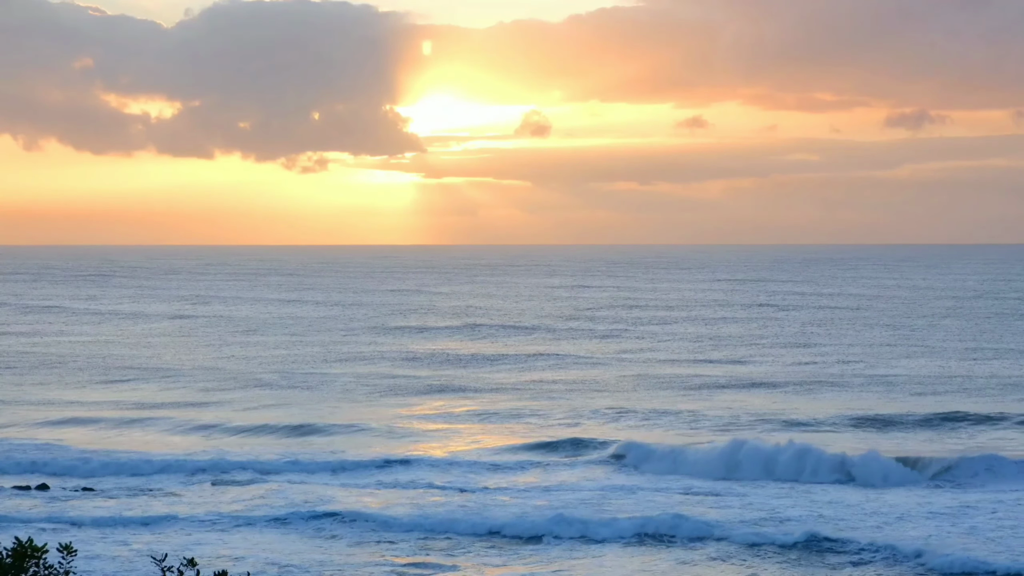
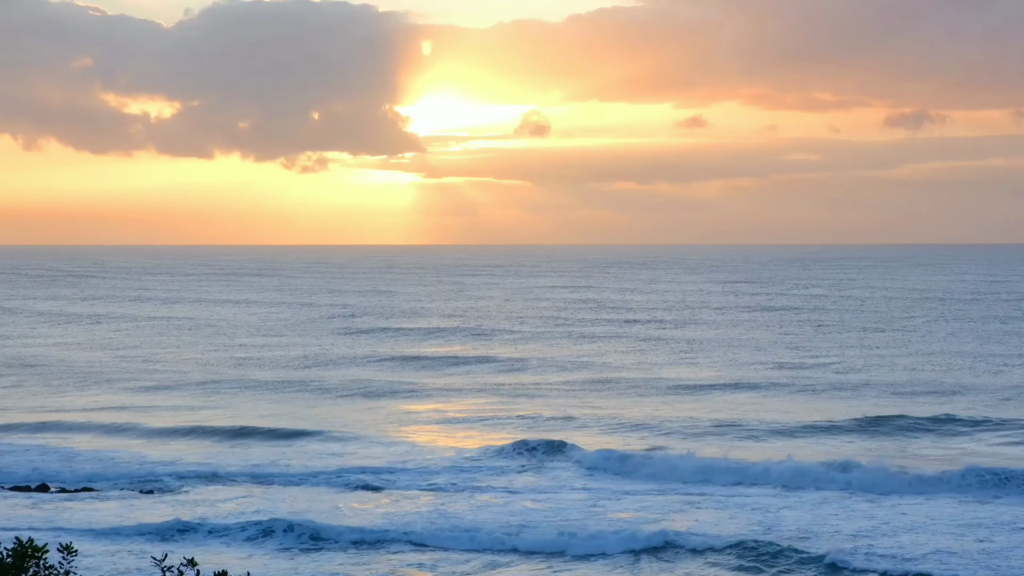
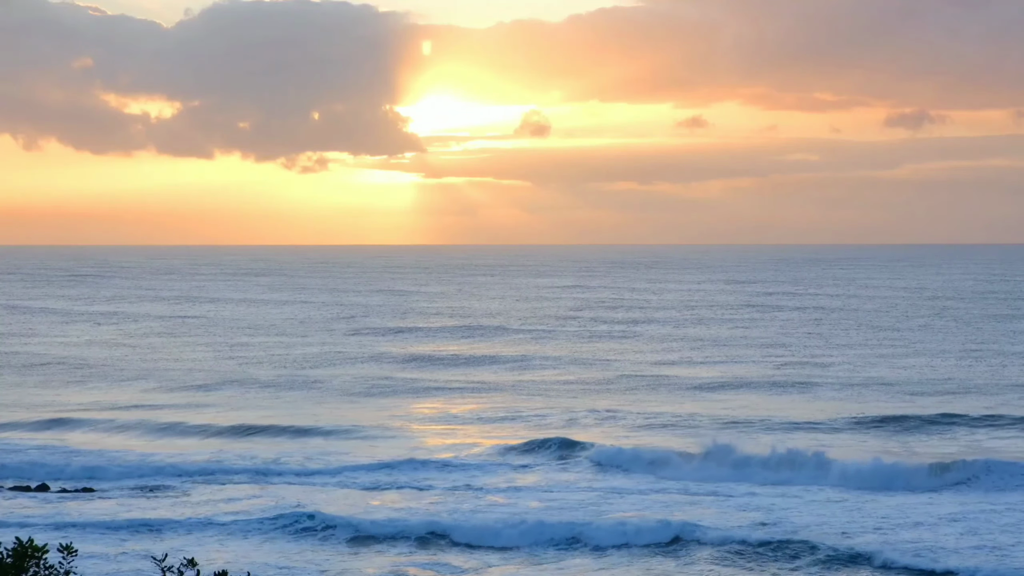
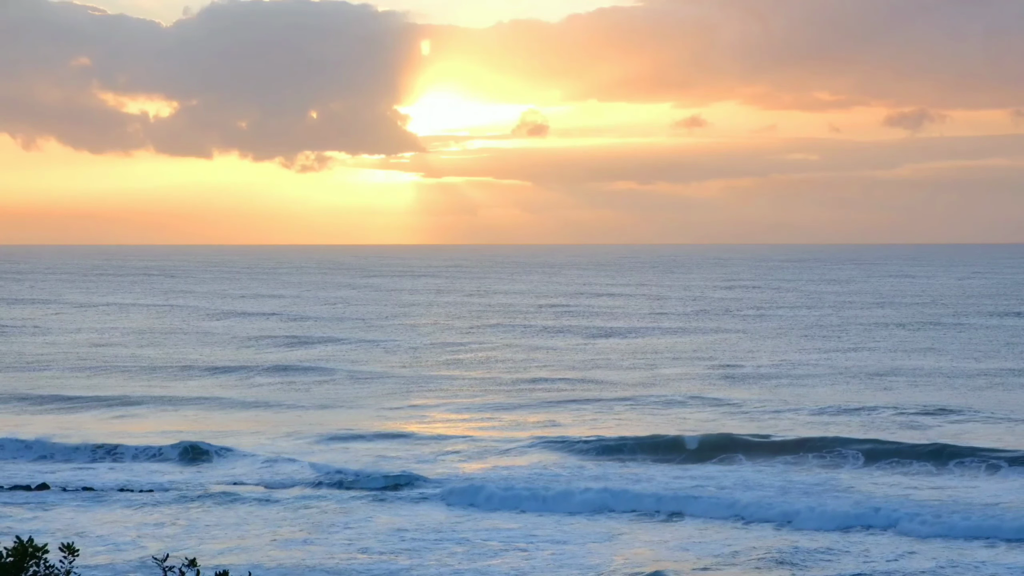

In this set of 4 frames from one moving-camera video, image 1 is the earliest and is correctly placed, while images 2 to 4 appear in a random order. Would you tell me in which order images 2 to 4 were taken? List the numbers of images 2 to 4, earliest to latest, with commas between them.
3, 2, 4
